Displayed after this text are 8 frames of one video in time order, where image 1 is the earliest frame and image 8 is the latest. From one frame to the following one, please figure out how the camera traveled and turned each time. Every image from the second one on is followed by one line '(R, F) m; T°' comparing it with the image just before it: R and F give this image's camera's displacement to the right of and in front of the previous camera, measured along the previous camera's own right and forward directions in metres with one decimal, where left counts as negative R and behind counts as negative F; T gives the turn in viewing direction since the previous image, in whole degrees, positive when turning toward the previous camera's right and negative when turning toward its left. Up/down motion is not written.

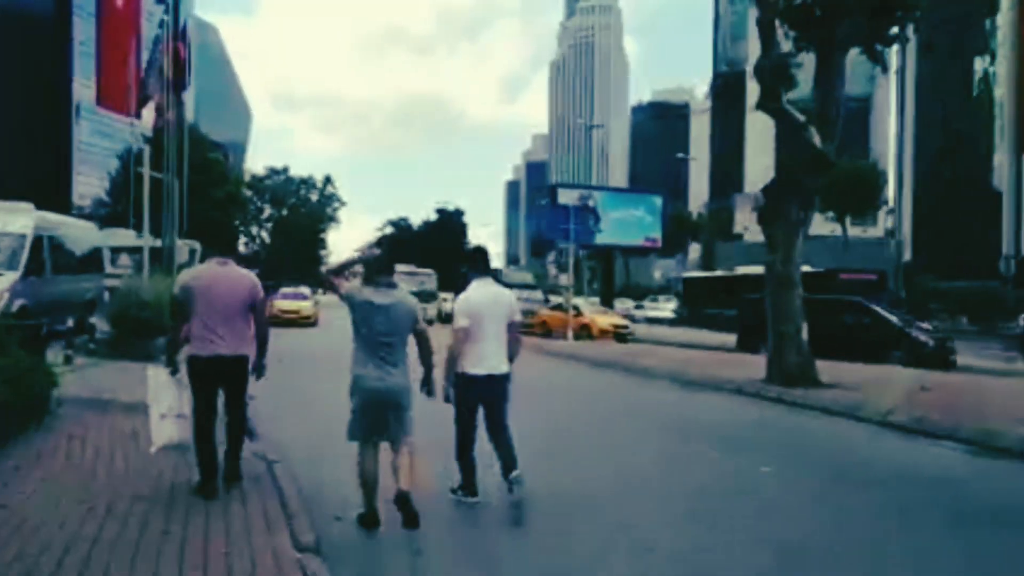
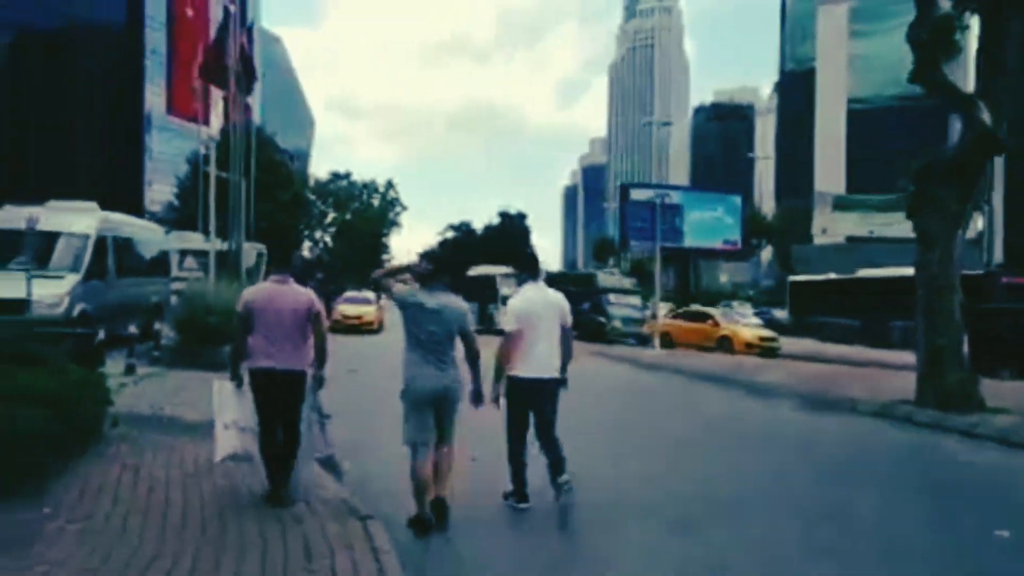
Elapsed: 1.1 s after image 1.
(-0.1, +0.3) m; -3°
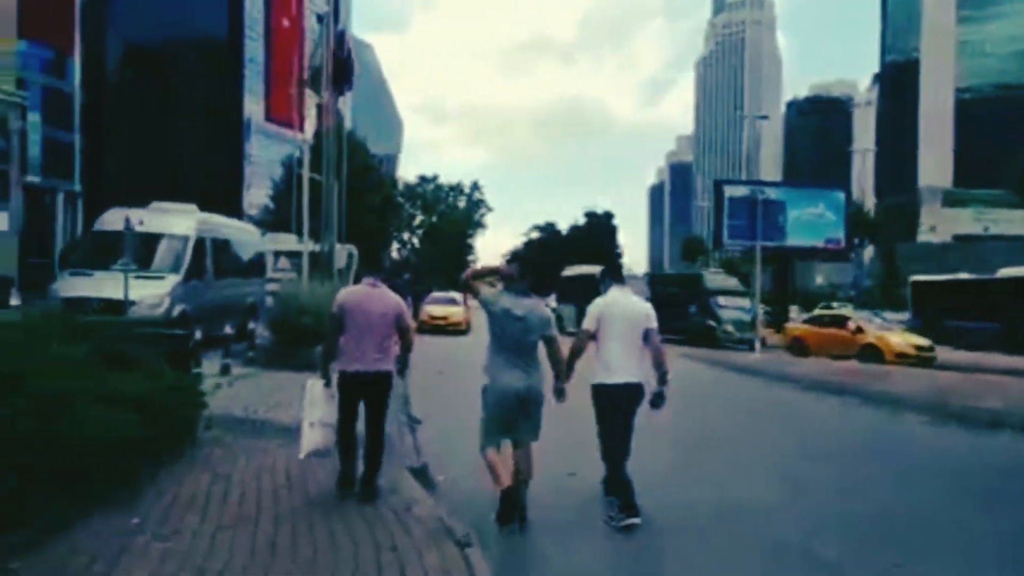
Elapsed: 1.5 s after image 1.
(-0.1, +0.3) m; -4°
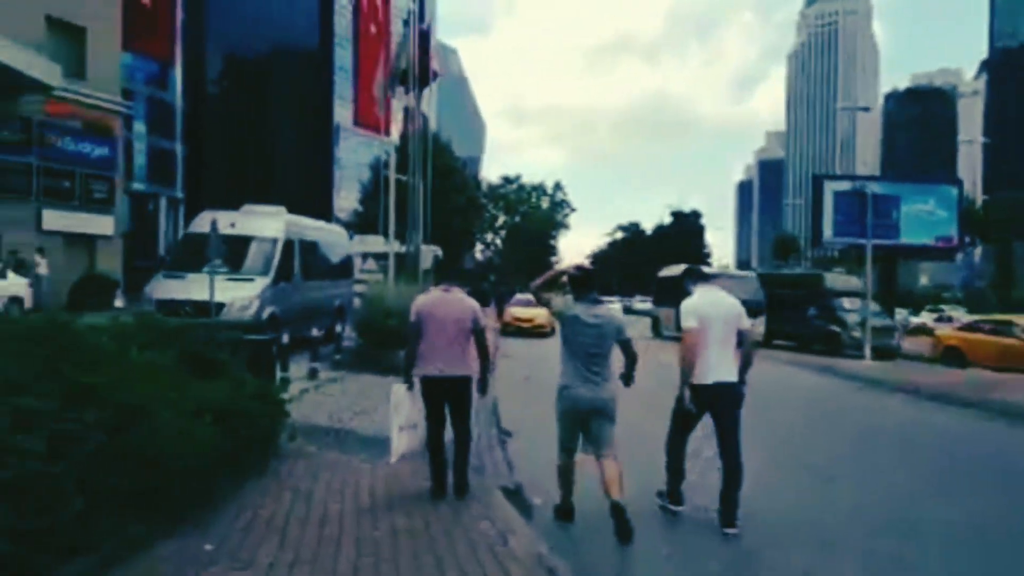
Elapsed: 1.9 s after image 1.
(-0.1, +0.4) m; -4°
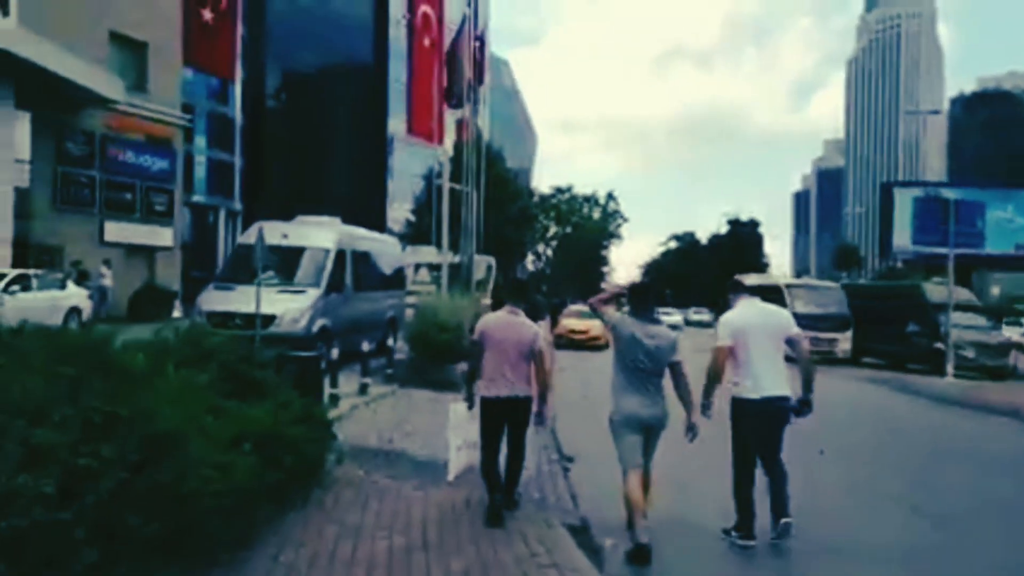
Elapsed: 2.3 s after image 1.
(-0.1, +0.4) m; -3°
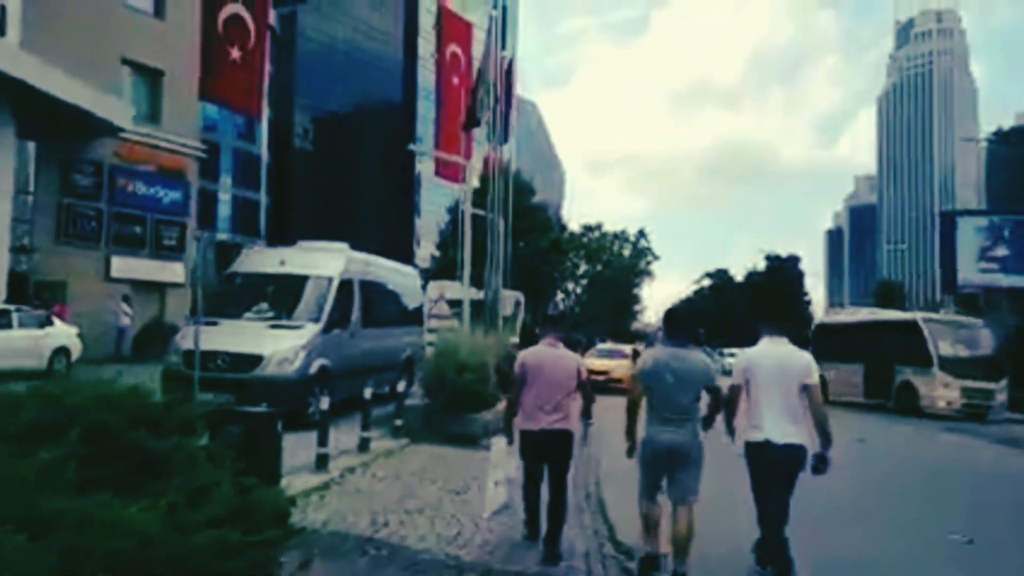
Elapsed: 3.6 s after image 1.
(0.0, +1.4) m; -1°
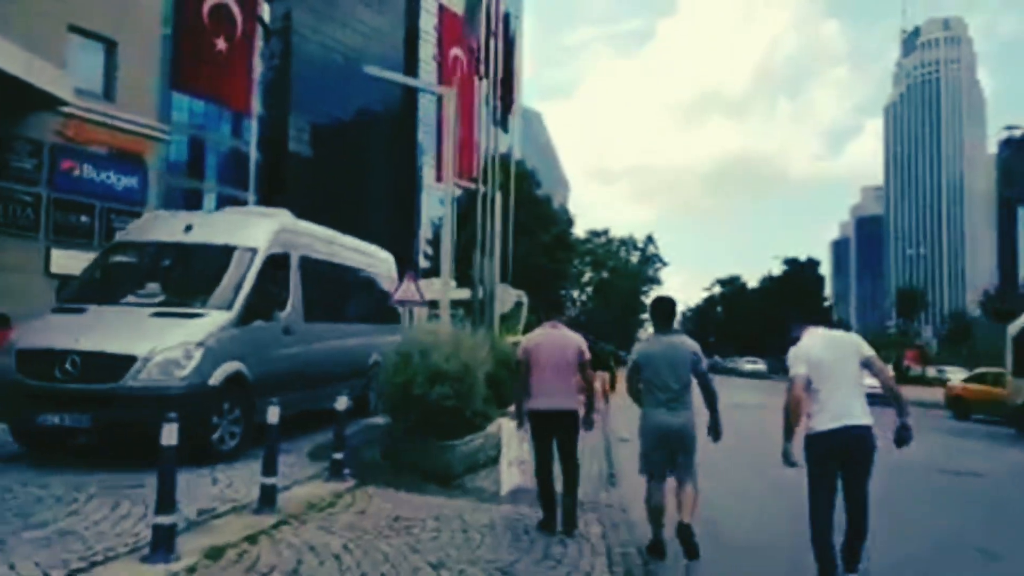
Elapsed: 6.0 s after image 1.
(0.0, +2.7) m; 0°
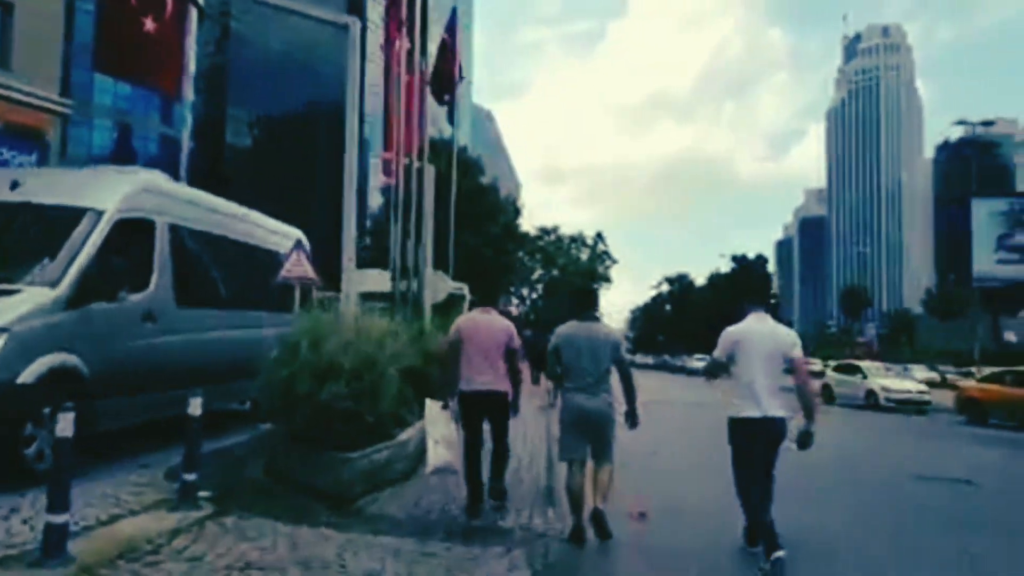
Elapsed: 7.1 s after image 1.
(+0.2, +1.3) m; +3°
